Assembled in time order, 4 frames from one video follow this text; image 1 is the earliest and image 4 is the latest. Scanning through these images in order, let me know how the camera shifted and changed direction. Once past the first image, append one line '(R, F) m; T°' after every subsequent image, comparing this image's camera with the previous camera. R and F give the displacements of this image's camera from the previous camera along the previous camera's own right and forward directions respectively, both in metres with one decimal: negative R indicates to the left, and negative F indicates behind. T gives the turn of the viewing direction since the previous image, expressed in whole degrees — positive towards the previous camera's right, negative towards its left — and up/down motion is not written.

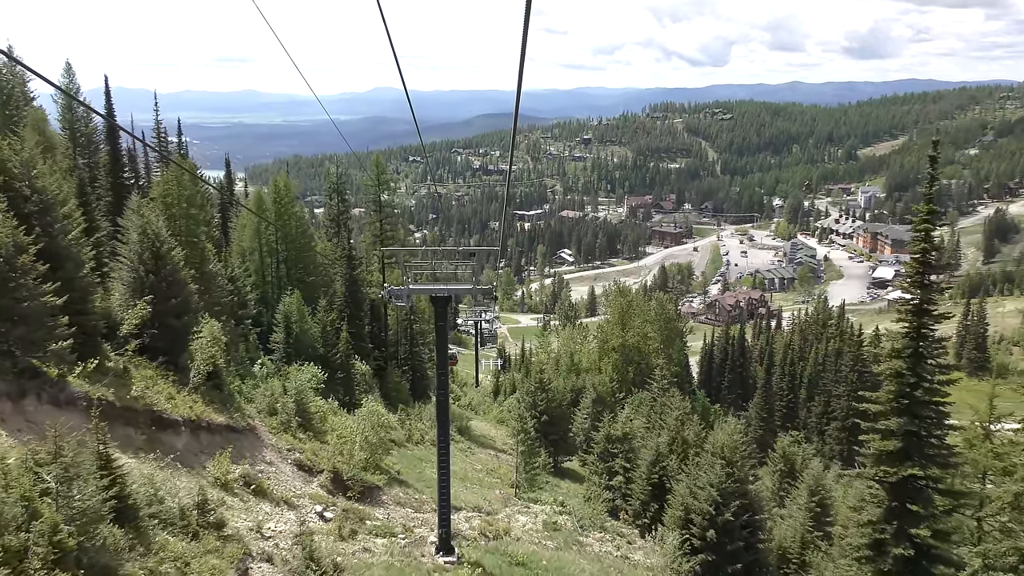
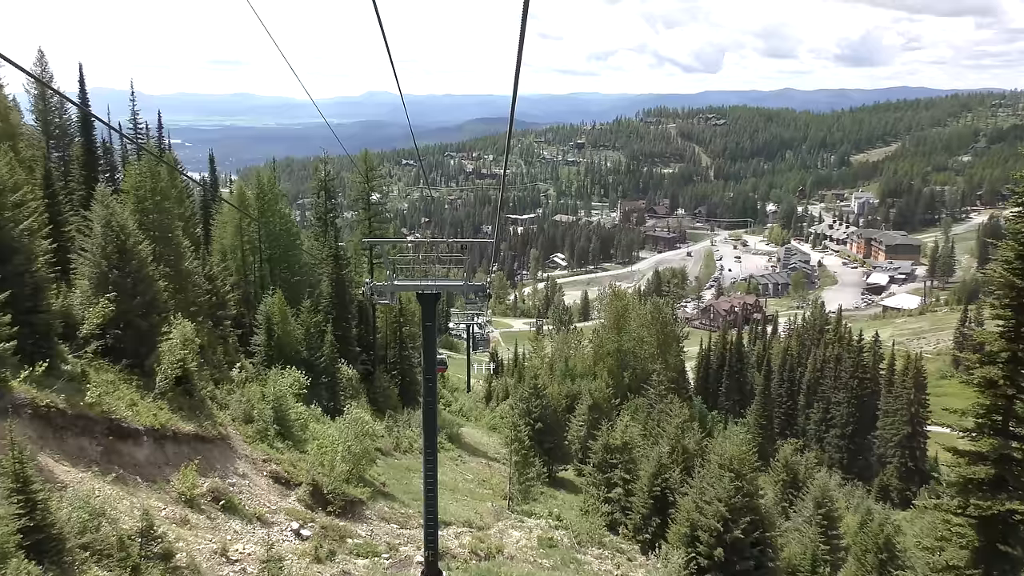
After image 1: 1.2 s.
(-0.1, +1.7) m; +1°
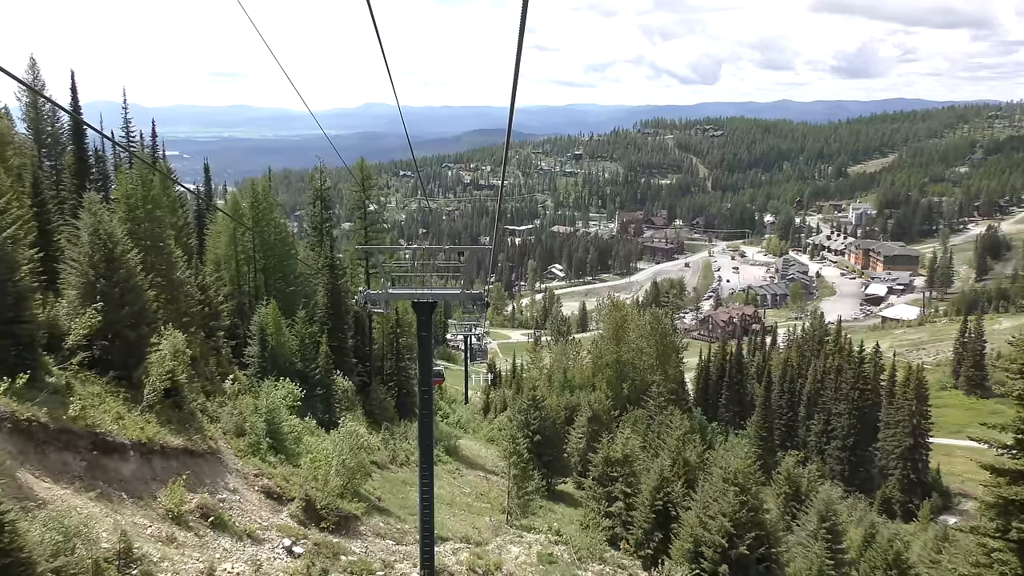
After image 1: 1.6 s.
(0.0, +0.5) m; 0°
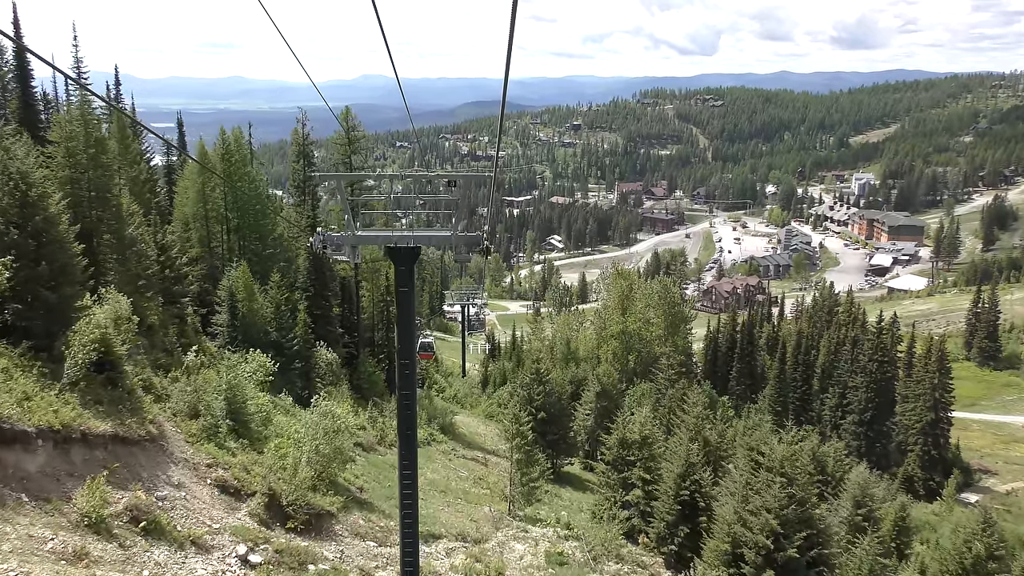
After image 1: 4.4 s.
(-0.2, +4.0) m; 0°
